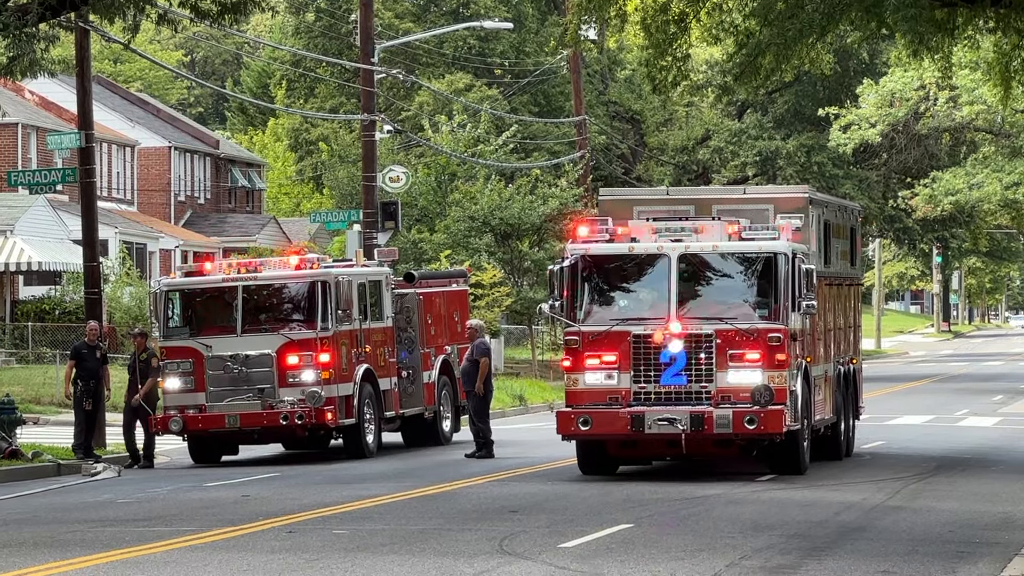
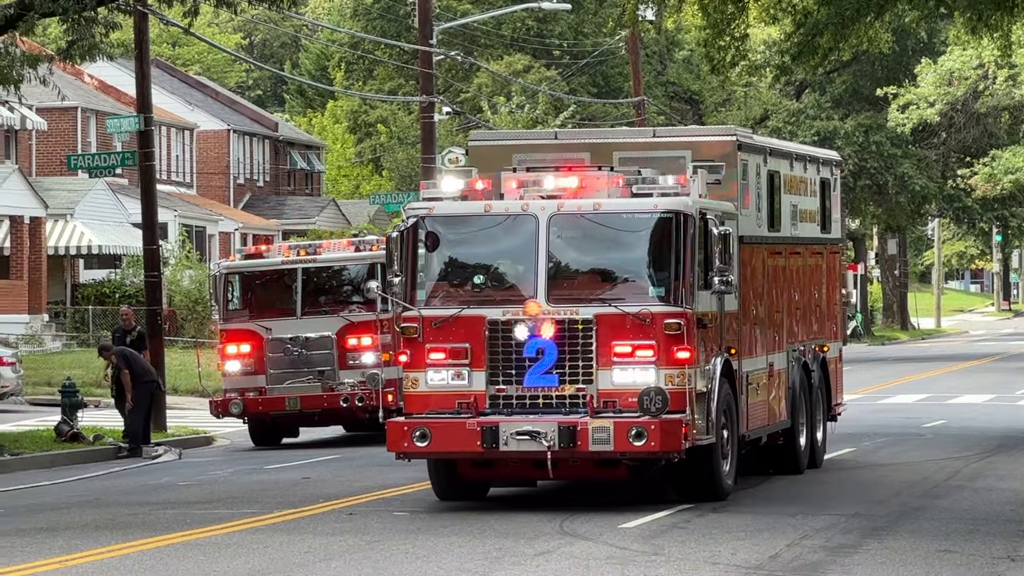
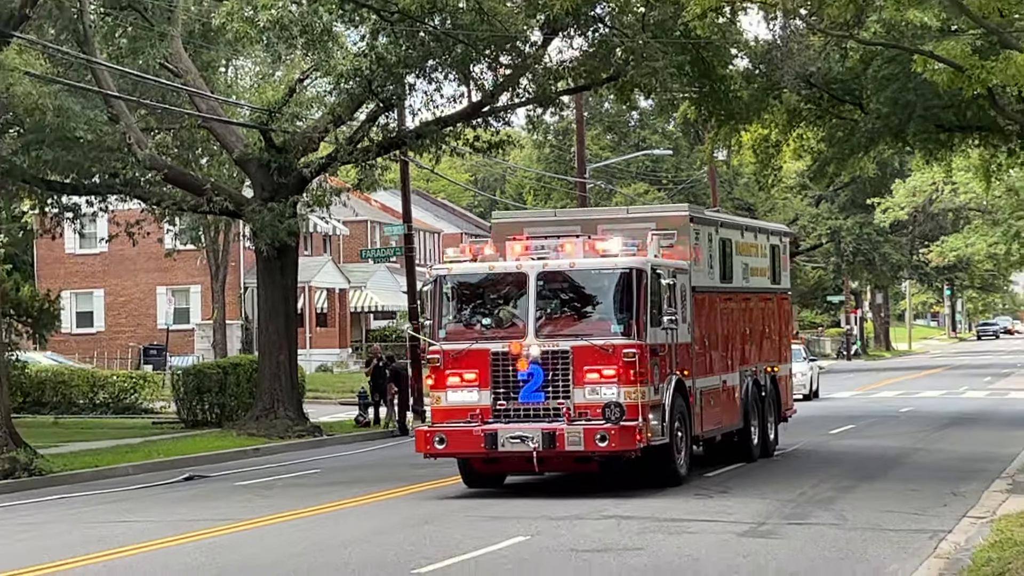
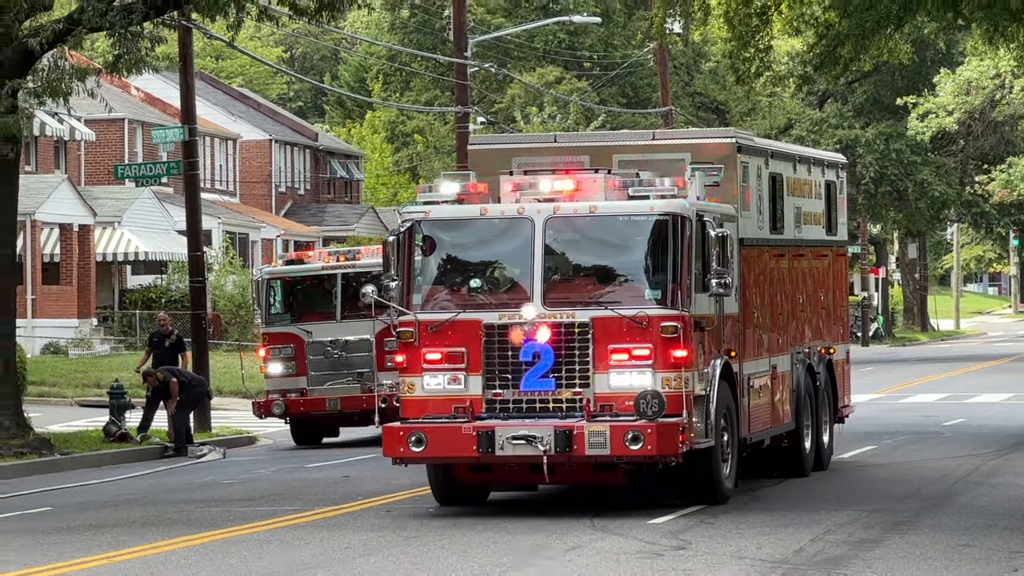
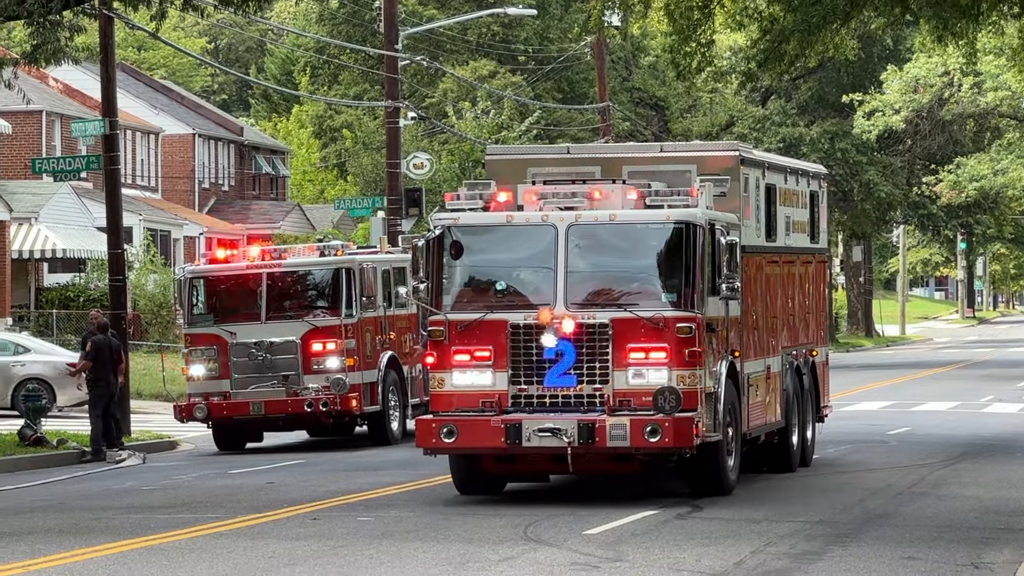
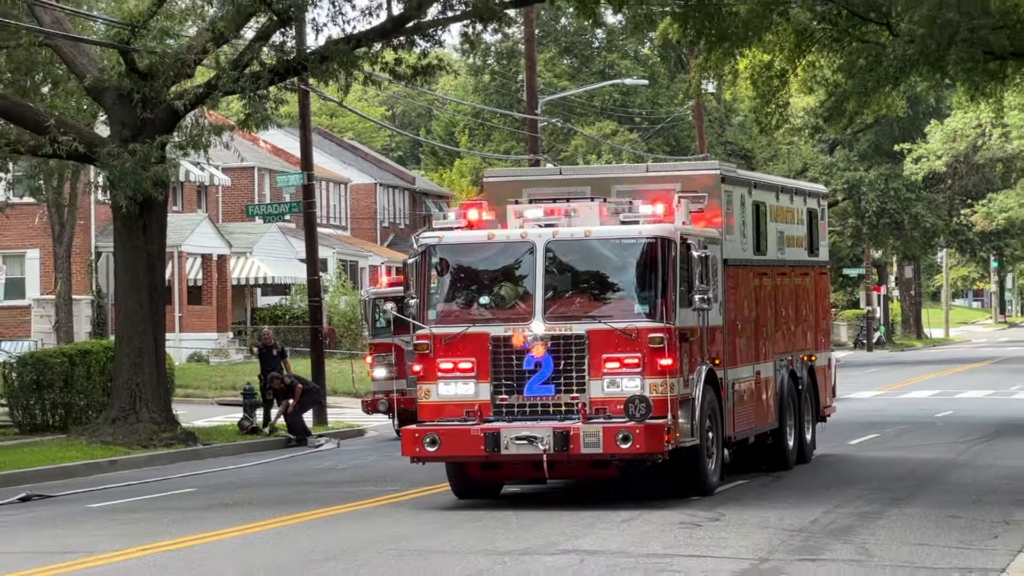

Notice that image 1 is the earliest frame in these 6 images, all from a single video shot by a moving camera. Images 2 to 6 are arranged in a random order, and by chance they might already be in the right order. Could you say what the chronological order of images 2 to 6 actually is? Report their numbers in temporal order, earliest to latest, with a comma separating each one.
5, 2, 4, 6, 3
